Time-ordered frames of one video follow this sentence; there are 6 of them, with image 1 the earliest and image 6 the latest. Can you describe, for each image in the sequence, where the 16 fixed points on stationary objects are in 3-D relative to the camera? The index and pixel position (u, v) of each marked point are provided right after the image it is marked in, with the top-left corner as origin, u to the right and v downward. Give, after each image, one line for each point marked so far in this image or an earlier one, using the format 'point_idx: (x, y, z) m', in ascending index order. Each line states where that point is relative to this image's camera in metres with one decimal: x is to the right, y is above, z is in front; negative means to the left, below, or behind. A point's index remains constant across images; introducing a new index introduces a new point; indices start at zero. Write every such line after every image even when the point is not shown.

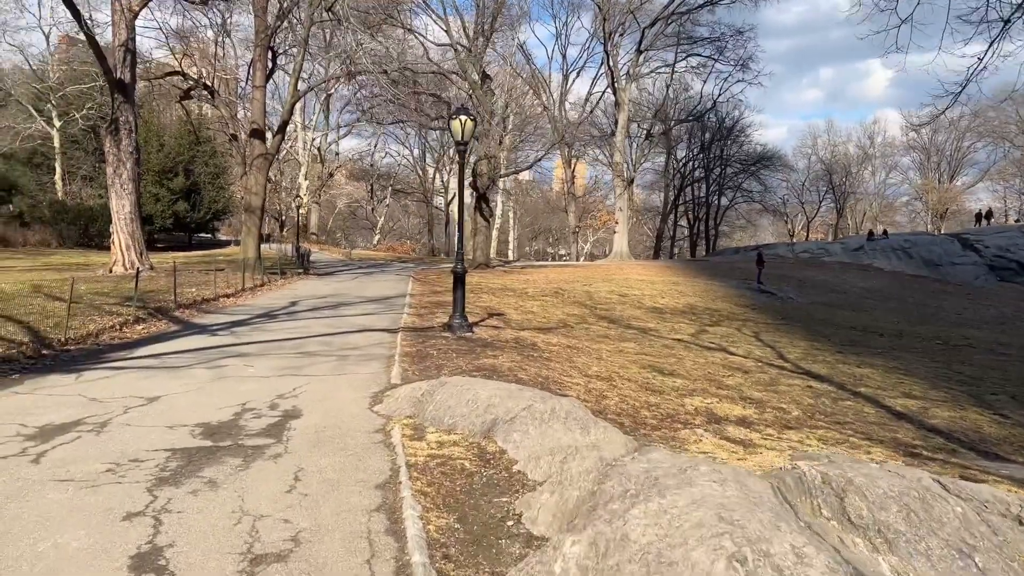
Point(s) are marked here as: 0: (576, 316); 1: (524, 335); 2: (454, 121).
0: (+1.3, -0.6, +15.9) m
1: (+0.2, -0.7, +11.0) m
2: (-0.8, +2.2, +10.2) m
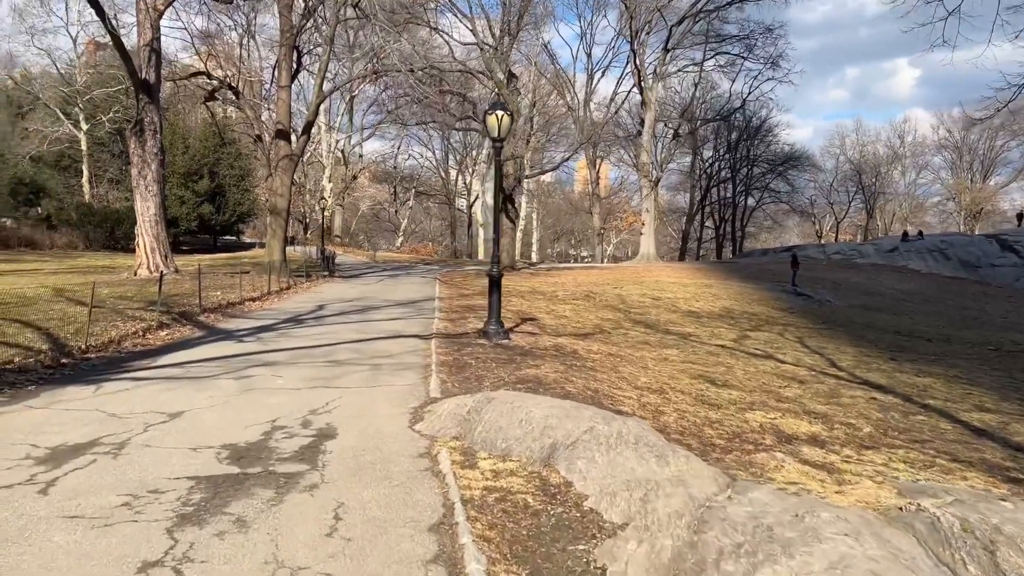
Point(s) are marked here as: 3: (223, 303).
0: (+2.0, -0.6, +15.4) m
1: (+0.7, -0.7, +10.5) m
2: (-0.3, +2.1, +9.7) m
3: (-5.2, -0.3, +13.8) m
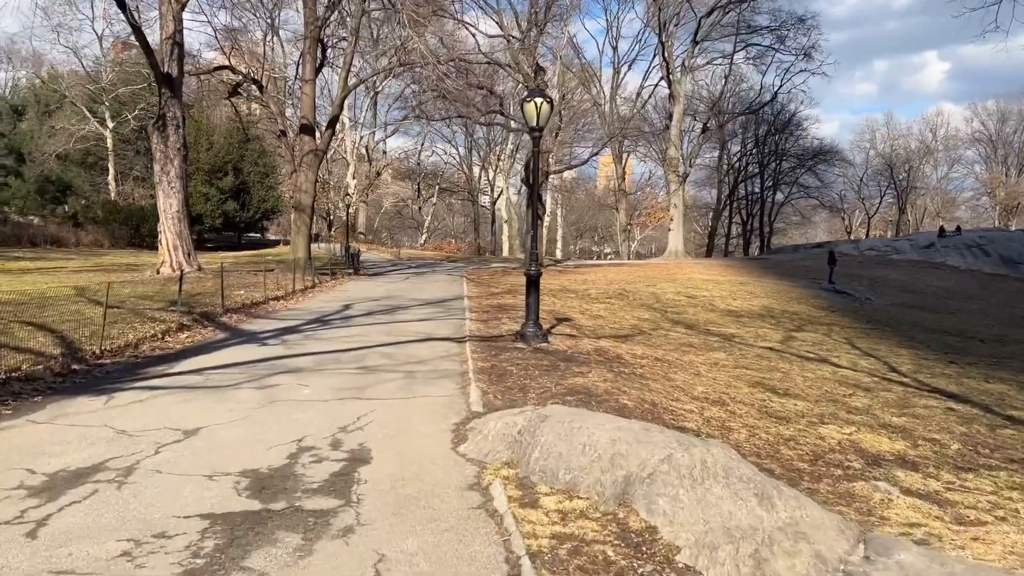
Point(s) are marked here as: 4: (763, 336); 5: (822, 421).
0: (+2.6, -0.6, +14.7) m
1: (+1.2, -0.7, +9.8) m
2: (+0.2, +2.1, +9.1) m
3: (-4.6, -0.3, +13.3) m
4: (+4.6, -0.9, +14.3) m
5: (+2.7, -1.1, +6.7) m
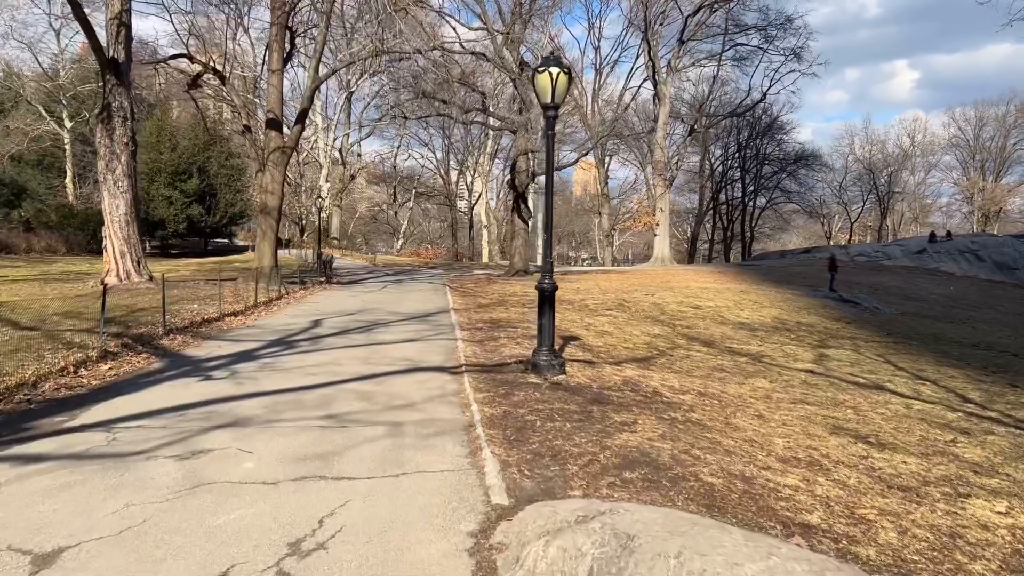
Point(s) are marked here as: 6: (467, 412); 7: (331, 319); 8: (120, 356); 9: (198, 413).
0: (+2.5, -0.8, +12.9) m
1: (+1.2, -0.9, +8.0) m
2: (+0.3, +2.0, +7.2) m
3: (-4.6, -0.5, +11.3) m
4: (+4.6, -1.1, +12.6) m
5: (+2.8, -1.3, +4.9) m
6: (-0.3, -0.9, +5.7) m
7: (-3.0, -0.5, +12.8) m
8: (-4.2, -0.7, +8.3) m
9: (-2.4, -0.9, +5.8) m
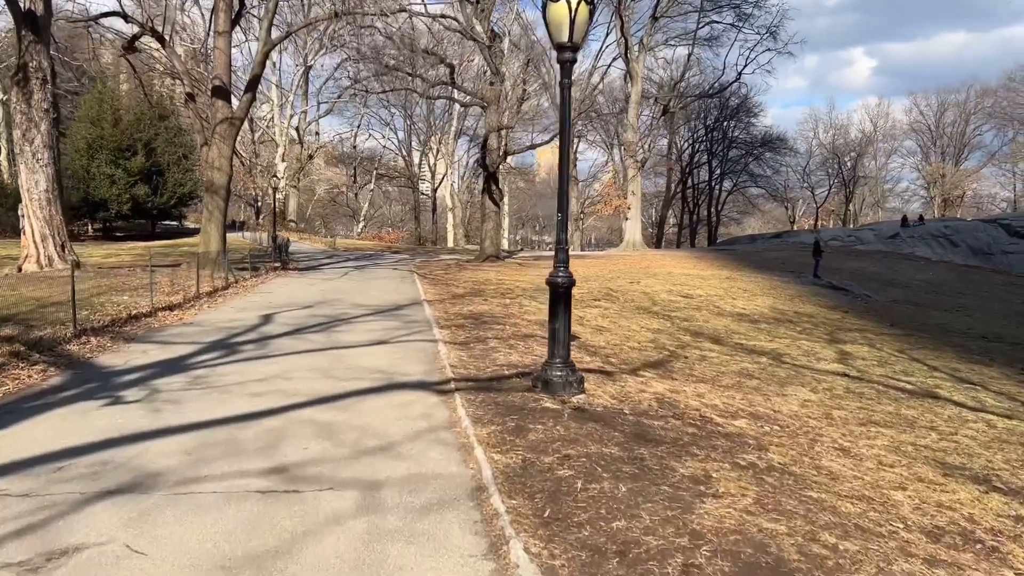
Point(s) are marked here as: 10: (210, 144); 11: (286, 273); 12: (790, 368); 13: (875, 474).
0: (+2.2, -0.7, +11.4) m
1: (+1.2, -0.8, +6.5) m
2: (+0.3, +2.0, +5.6) m
3: (-4.8, -0.3, +9.4) m
4: (+4.3, -0.9, +11.2) m
5: (+3.0, -1.3, +3.4) m
6: (-0.2, -0.9, +4.0) m
7: (-3.2, -0.4, +11.0) m
8: (-4.2, -0.7, +6.4) m
9: (-2.2, -0.9, +4.1) m
10: (-7.0, +3.4, +17.9) m
11: (-5.4, +0.4, +18.7) m
12: (+3.3, -1.0, +9.2) m
13: (+2.1, -1.1, +4.5) m
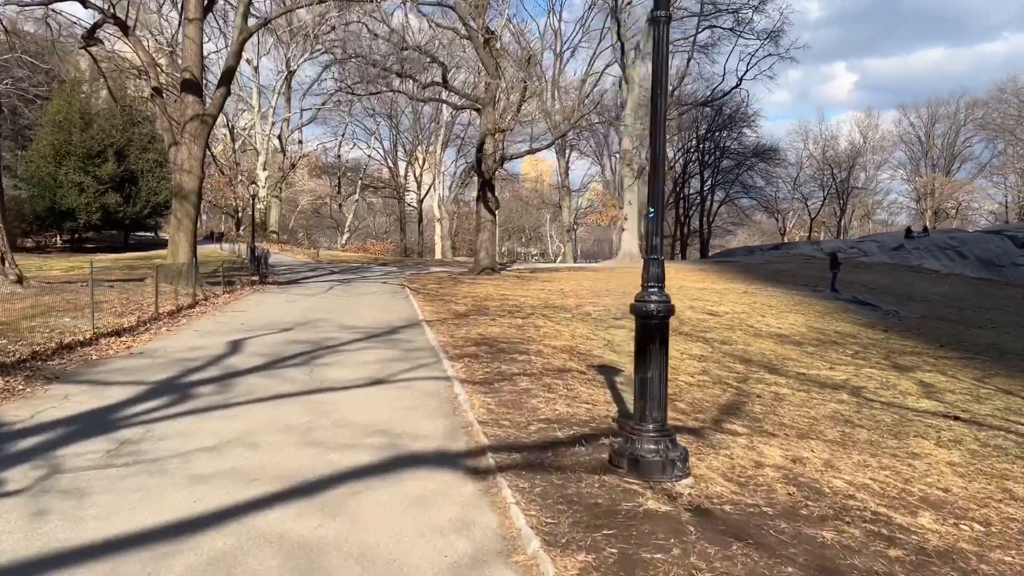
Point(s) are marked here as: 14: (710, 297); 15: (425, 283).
0: (+2.5, -0.9, +9.6) m
1: (+1.6, -1.0, +4.6) m
2: (+0.7, +1.9, +3.8) m
3: (-4.5, -0.6, +7.5) m
4: (+4.6, -1.2, +9.4) m
5: (+3.4, -1.4, +1.6) m
6: (+0.2, -1.0, +2.2) m
7: (-3.0, -0.6, +9.0) m
8: (-3.9, -0.8, +4.5) m
9: (-1.9, -1.1, +2.2) m
10: (-6.9, +3.0, +16.0) m
11: (-5.3, 0.0, +16.7) m
12: (+3.6, -1.2, +7.4) m
13: (+2.5, -1.2, +2.7) m
14: (+4.8, -0.2, +18.7) m
15: (-2.1, +0.1, +19.2) m
